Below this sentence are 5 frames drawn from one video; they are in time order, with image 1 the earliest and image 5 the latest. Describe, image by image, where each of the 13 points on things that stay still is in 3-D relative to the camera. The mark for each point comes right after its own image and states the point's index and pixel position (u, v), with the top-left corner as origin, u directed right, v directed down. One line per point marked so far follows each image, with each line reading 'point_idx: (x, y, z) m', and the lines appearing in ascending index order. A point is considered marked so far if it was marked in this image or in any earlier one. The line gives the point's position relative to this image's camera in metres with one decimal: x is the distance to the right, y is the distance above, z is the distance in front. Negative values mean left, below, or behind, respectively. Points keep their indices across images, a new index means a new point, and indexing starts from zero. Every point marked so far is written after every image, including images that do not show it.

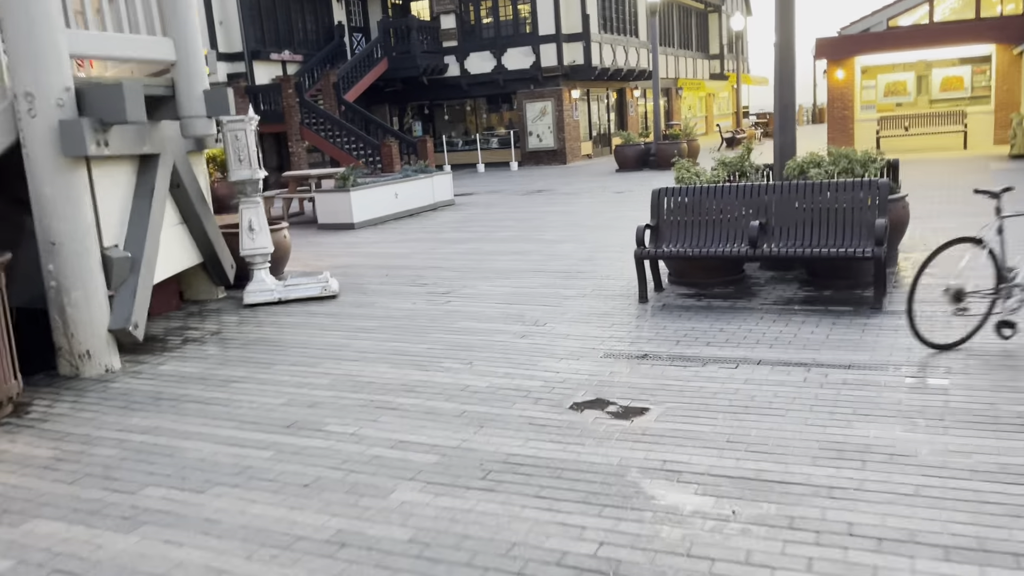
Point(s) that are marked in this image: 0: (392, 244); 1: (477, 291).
0: (-1.8, +0.7, +12.2) m
1: (-0.4, 0.0, +8.6) m
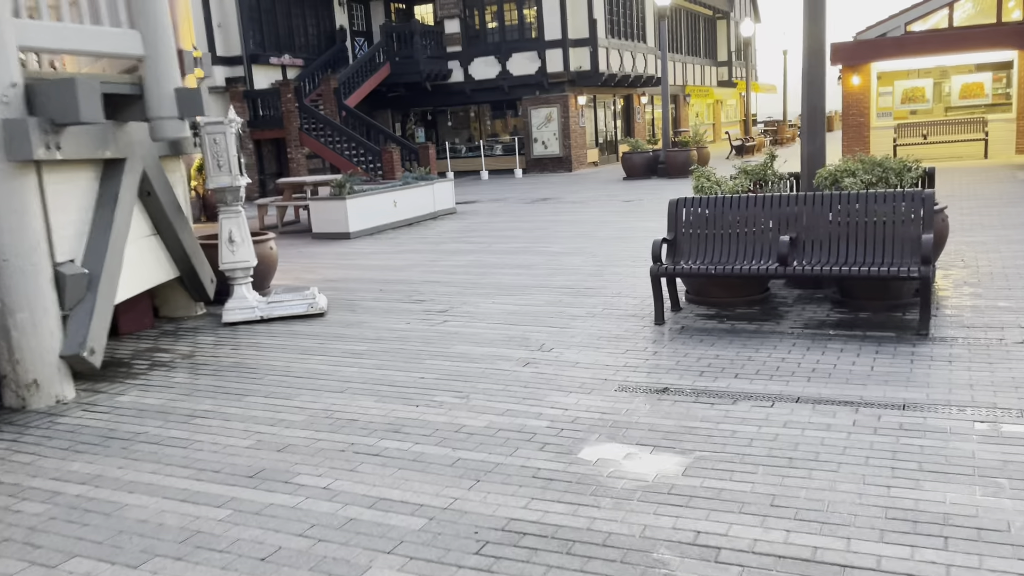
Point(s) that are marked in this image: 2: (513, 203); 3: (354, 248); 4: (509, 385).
0: (-1.7, +0.5, +11.5) m
1: (-0.3, -0.2, +7.9) m
2: (0.0, +2.0, +18.7) m
3: (-2.4, +0.6, +12.5) m
4: (0.0, -0.6, +5.5) m
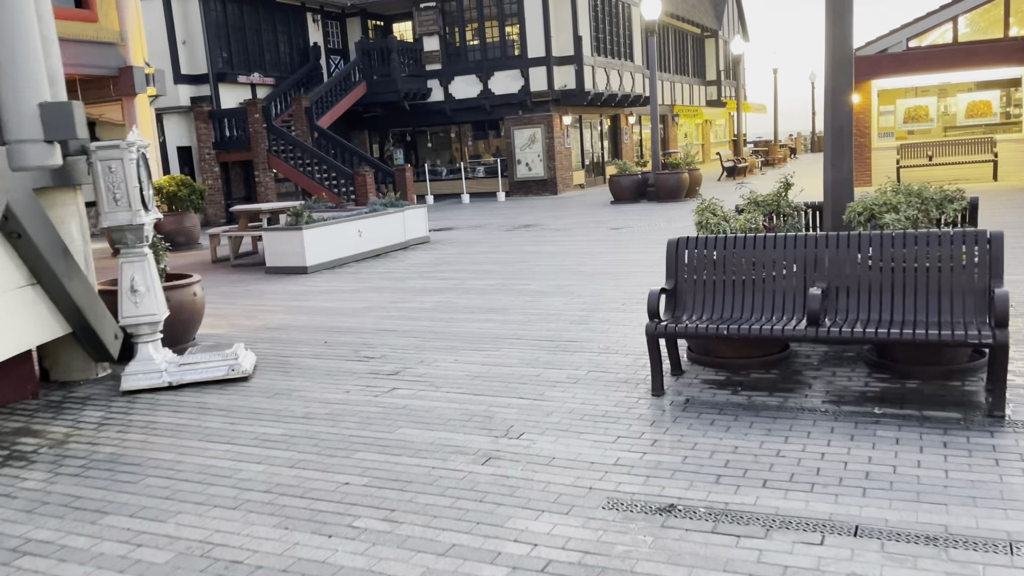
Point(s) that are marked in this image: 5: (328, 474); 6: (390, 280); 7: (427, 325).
0: (-2.1, -0.1, +10.1) m
1: (-0.6, -0.7, +6.5) m
2: (-0.4, +1.2, +17.4) m
3: (-2.8, 0.0, +11.1) m
4: (-0.3, -1.0, +4.1) m
5: (-1.0, -1.0, +4.5) m
6: (-1.7, +0.1, +11.2) m
7: (-0.9, -0.4, +8.2) m
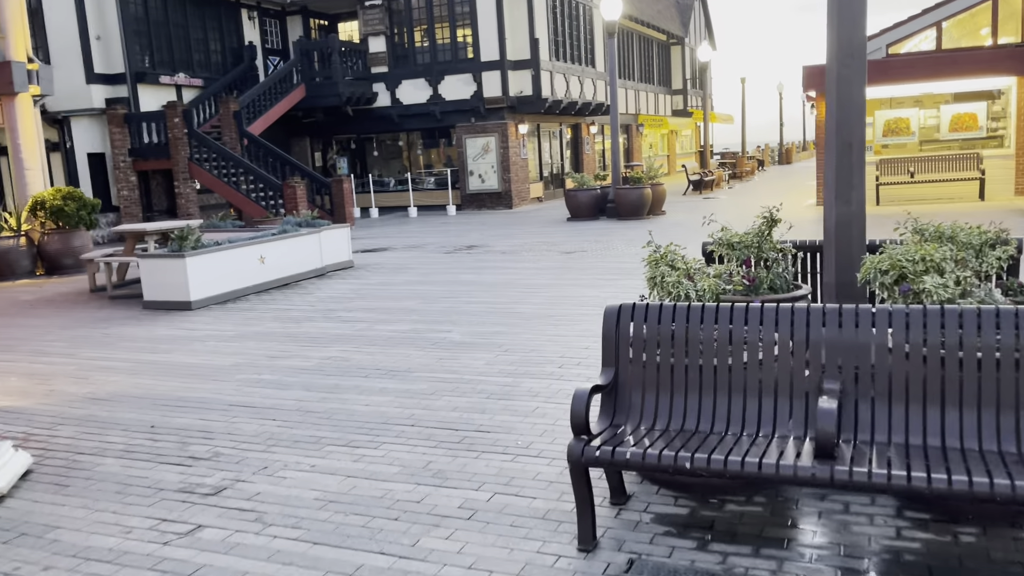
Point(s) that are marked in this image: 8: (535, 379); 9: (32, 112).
0: (-2.9, -0.6, +8.1) m
1: (-1.3, -1.1, +4.5) m
2: (-1.5, +0.7, +15.4) m
3: (-3.6, -0.4, +9.0) m
4: (-0.9, -1.5, +2.1) m
5: (-1.6, -1.4, +2.5) m
6: (-2.5, -0.4, +9.1) m
7: (-1.6, -0.8, +6.2) m
8: (+0.2, -0.7, +6.4) m
9: (-8.6, +3.2, +14.7) m
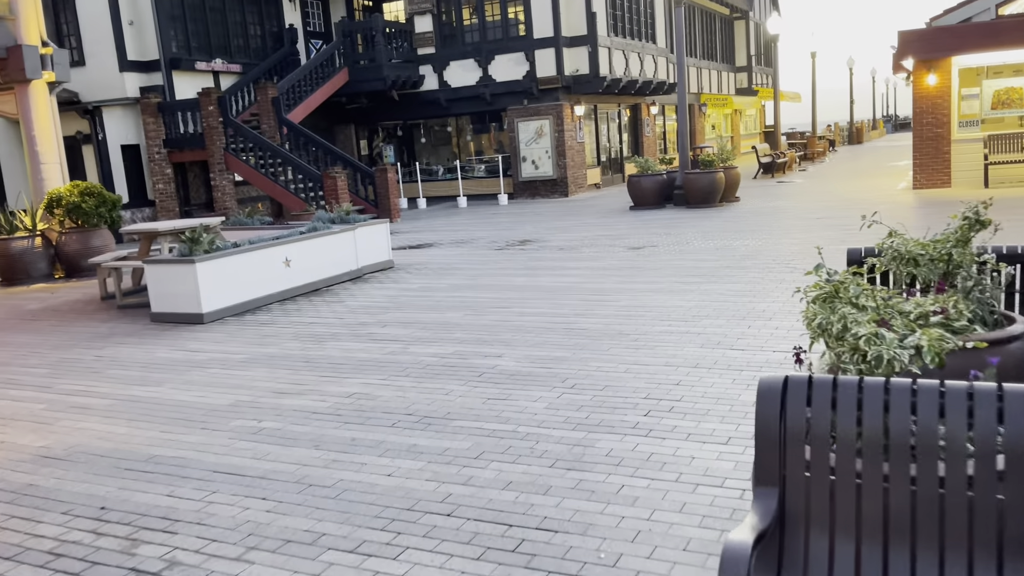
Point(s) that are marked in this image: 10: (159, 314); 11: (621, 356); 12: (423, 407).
0: (-2.4, -0.7, +6.7) m
1: (-1.0, -1.3, +3.0) m
2: (-0.5, +0.7, +13.8) m
3: (-3.0, -0.6, +7.6) m
4: (-0.7, -1.7, +0.6) m
5: (-1.4, -1.7, +1.0) m
6: (-1.9, -0.5, +7.7) m
7: (-1.2, -1.0, +4.7) m
8: (+0.6, -0.8, +4.8) m
9: (-7.7, +3.1, +13.6) m
10: (-3.9, -0.3, +9.1) m
11: (+0.8, -0.5, +6.3) m
12: (-0.6, -0.8, +5.5) m
